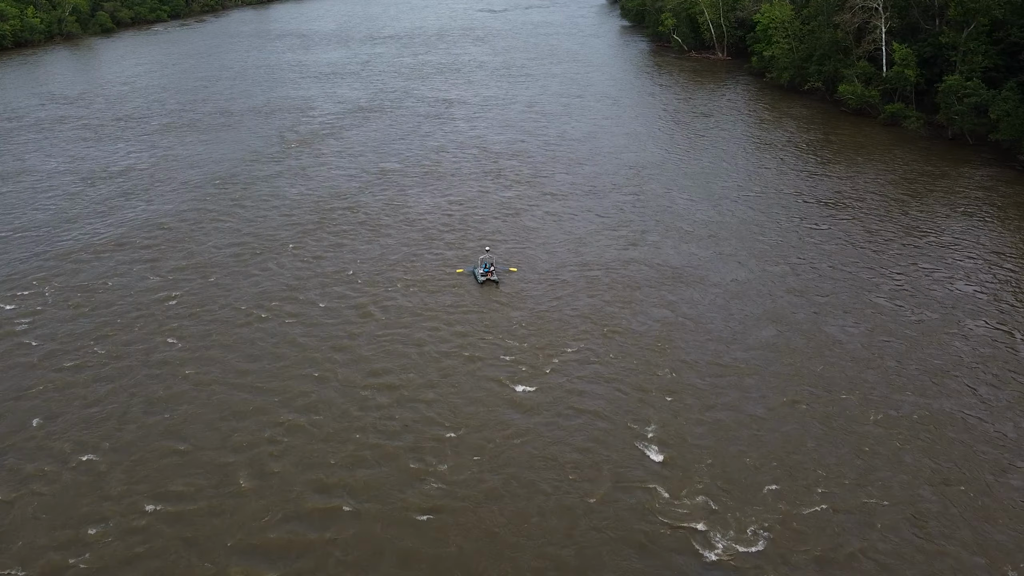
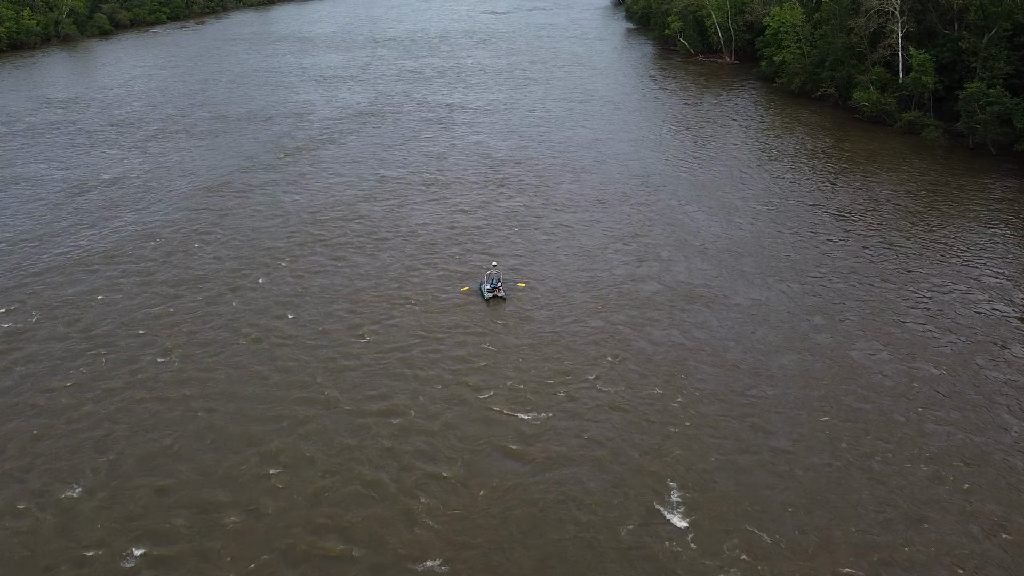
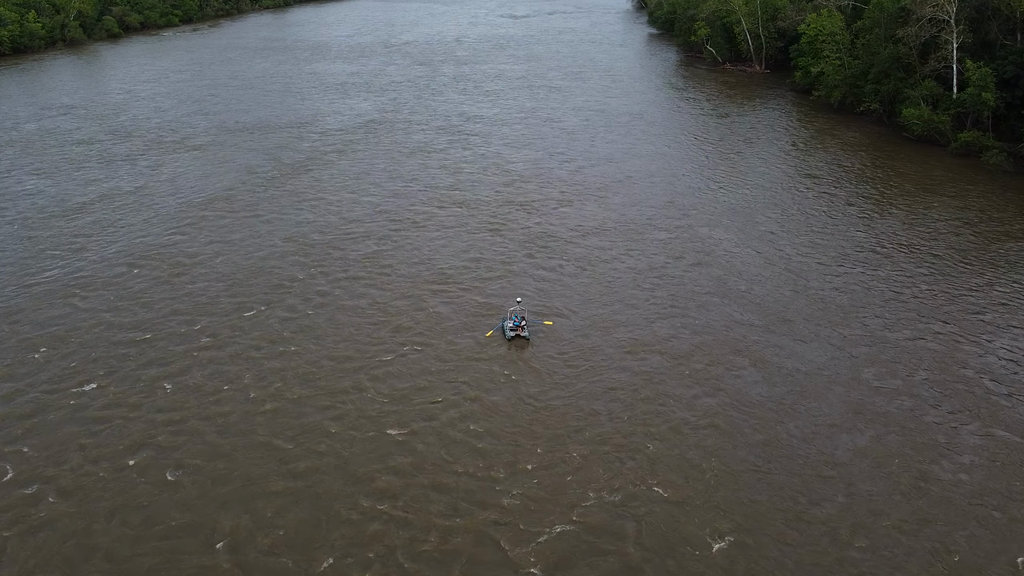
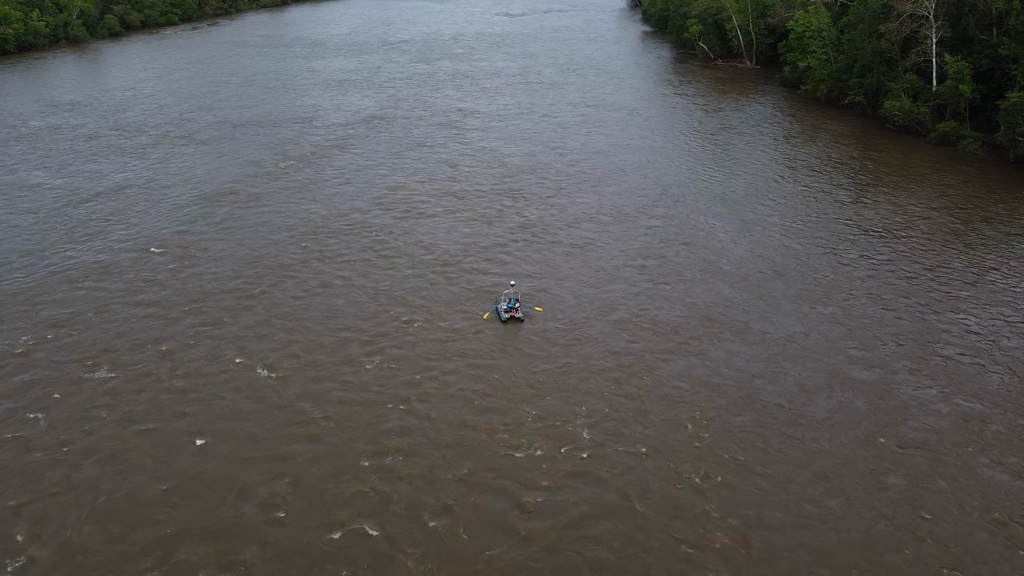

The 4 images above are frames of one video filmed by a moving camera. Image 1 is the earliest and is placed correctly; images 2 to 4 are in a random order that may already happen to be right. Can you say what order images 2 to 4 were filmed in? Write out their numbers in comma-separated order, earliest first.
2, 4, 3
